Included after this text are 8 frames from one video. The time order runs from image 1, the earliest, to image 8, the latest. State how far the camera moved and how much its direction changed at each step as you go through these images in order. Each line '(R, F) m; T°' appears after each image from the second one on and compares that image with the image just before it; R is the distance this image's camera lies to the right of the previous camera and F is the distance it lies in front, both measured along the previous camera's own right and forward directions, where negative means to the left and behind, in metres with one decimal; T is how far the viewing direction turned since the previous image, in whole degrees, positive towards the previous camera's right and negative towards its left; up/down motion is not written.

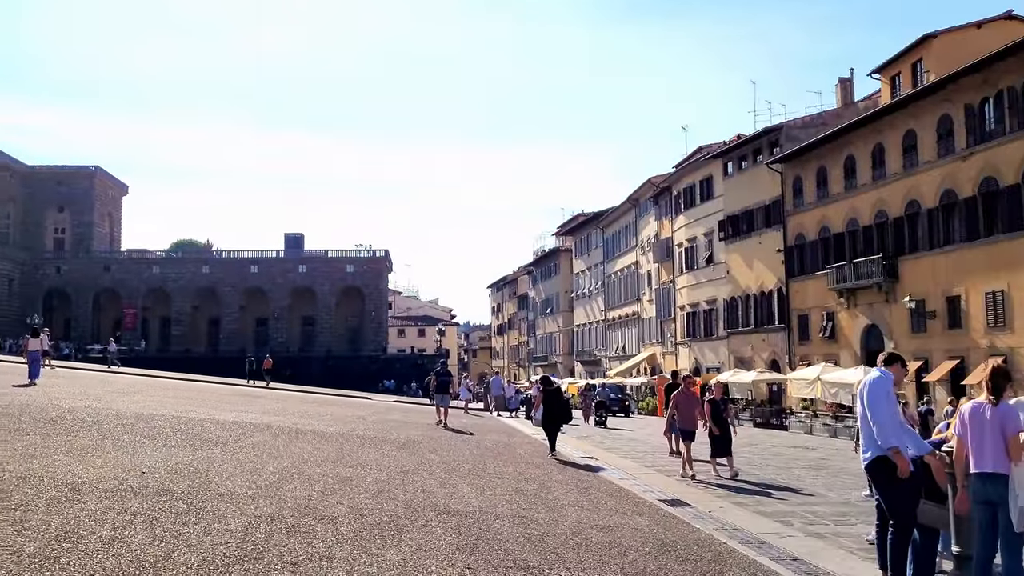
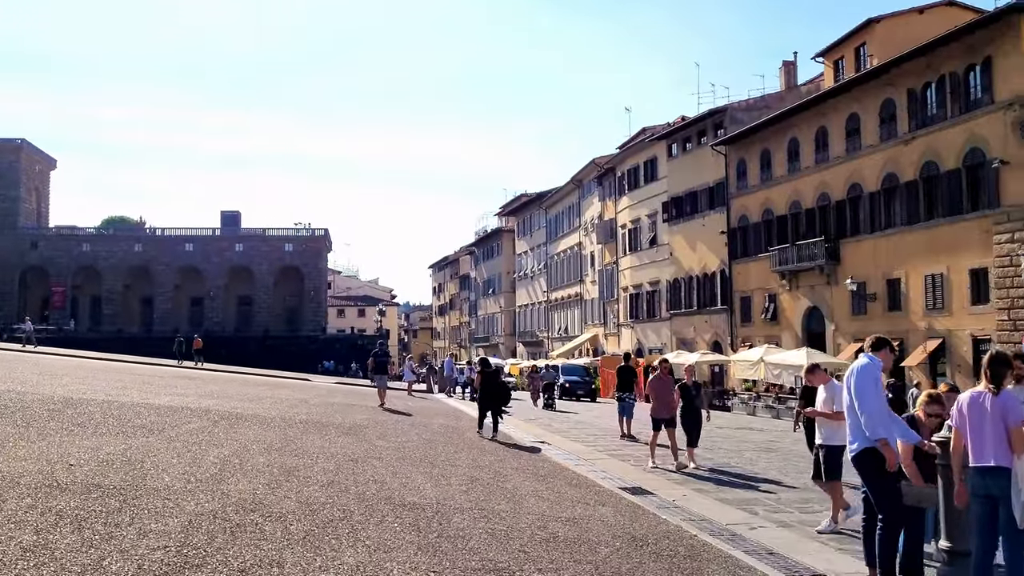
(-0.1, +0.4) m; +4°
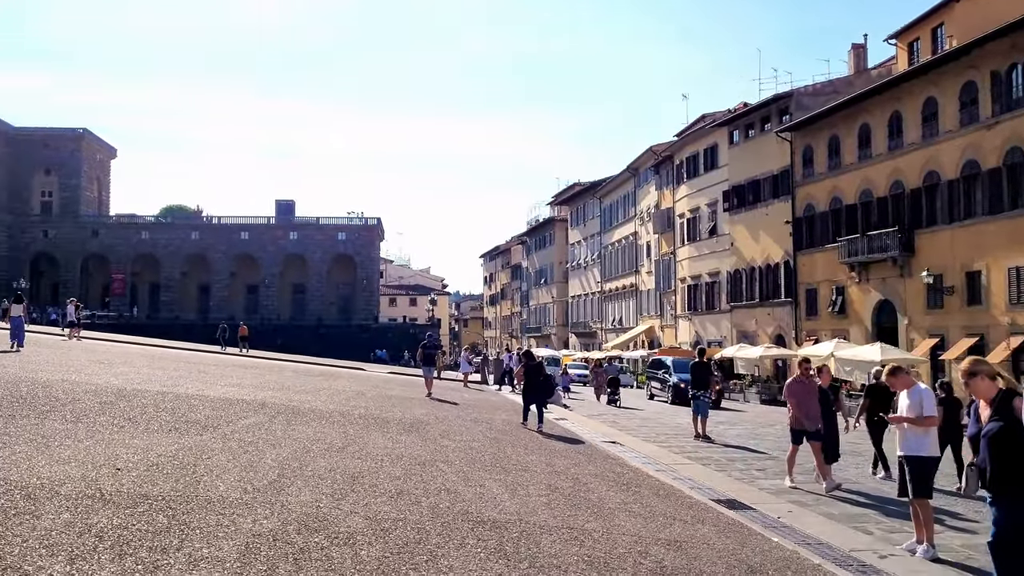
(-0.3, +0.8) m; -3°
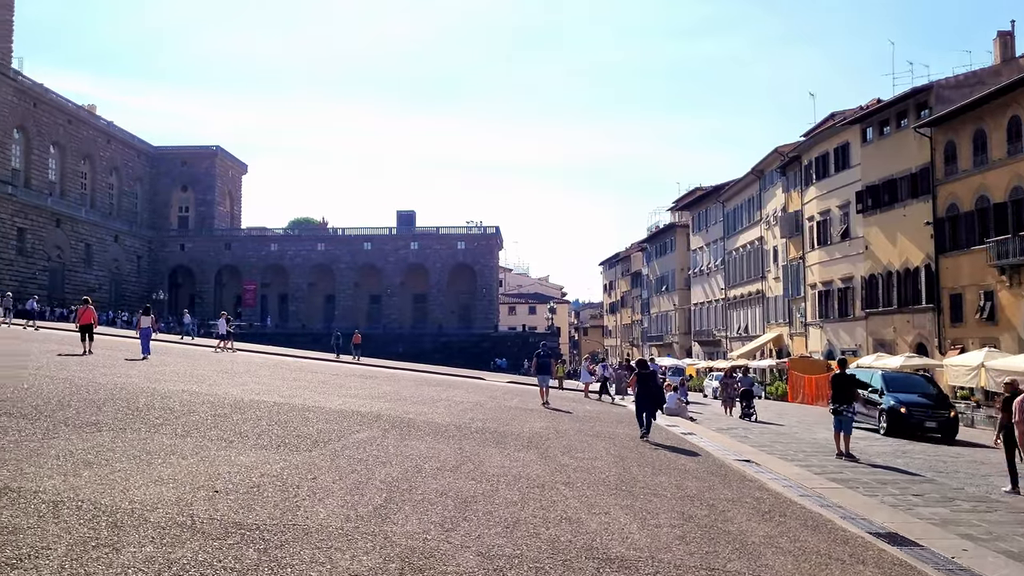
(-0.1, +0.7) m; -7°
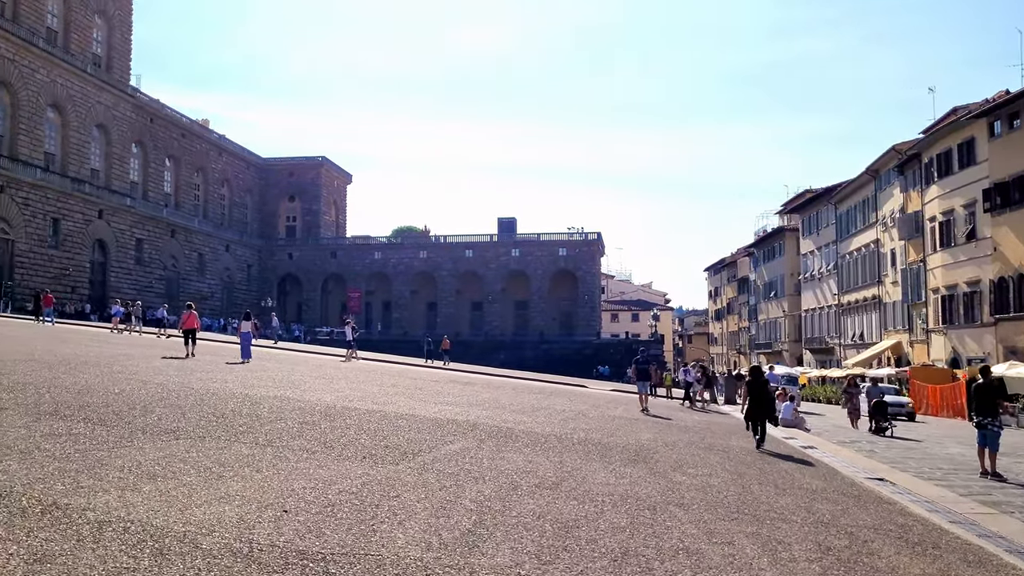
(0.0, +0.8) m; -6°
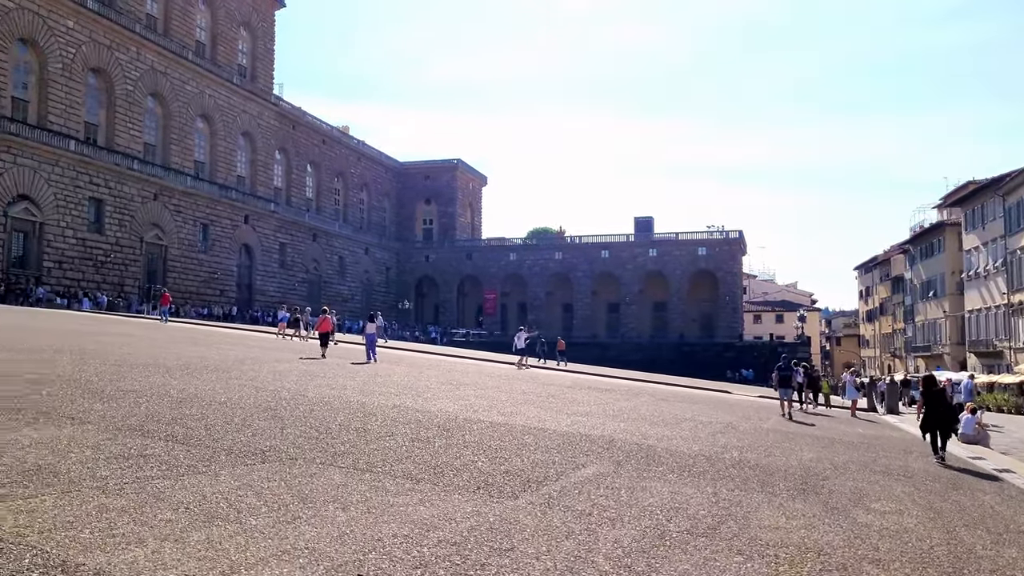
(0.0, +1.4) m; -8°
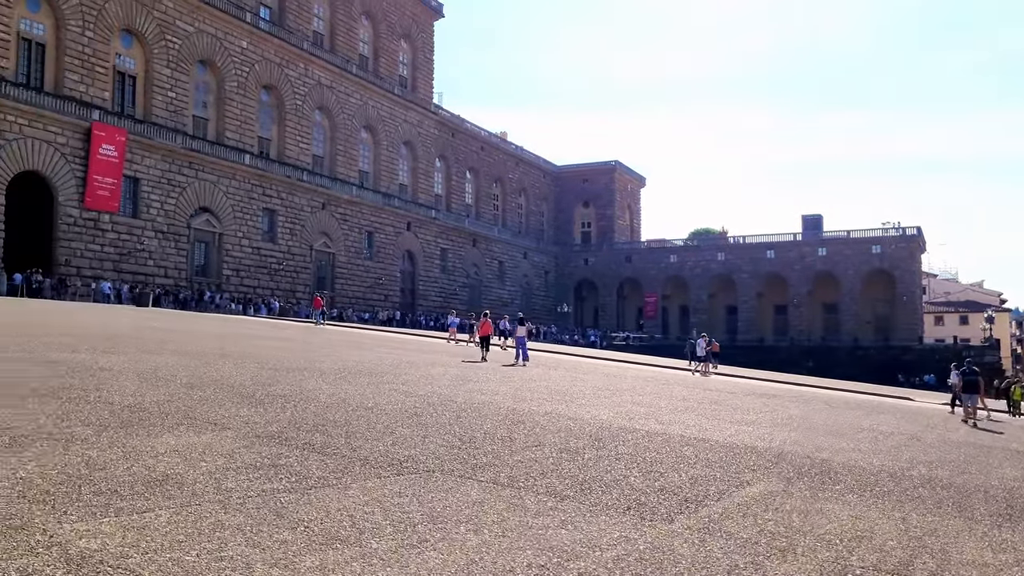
(+0.1, +0.6) m; -10°
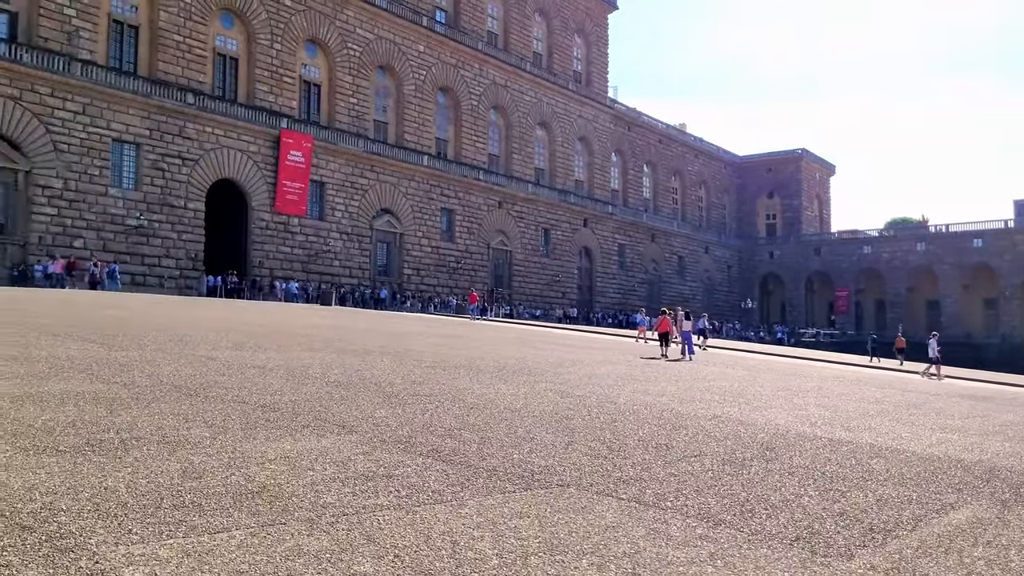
(+0.2, +0.8) m; -11°
